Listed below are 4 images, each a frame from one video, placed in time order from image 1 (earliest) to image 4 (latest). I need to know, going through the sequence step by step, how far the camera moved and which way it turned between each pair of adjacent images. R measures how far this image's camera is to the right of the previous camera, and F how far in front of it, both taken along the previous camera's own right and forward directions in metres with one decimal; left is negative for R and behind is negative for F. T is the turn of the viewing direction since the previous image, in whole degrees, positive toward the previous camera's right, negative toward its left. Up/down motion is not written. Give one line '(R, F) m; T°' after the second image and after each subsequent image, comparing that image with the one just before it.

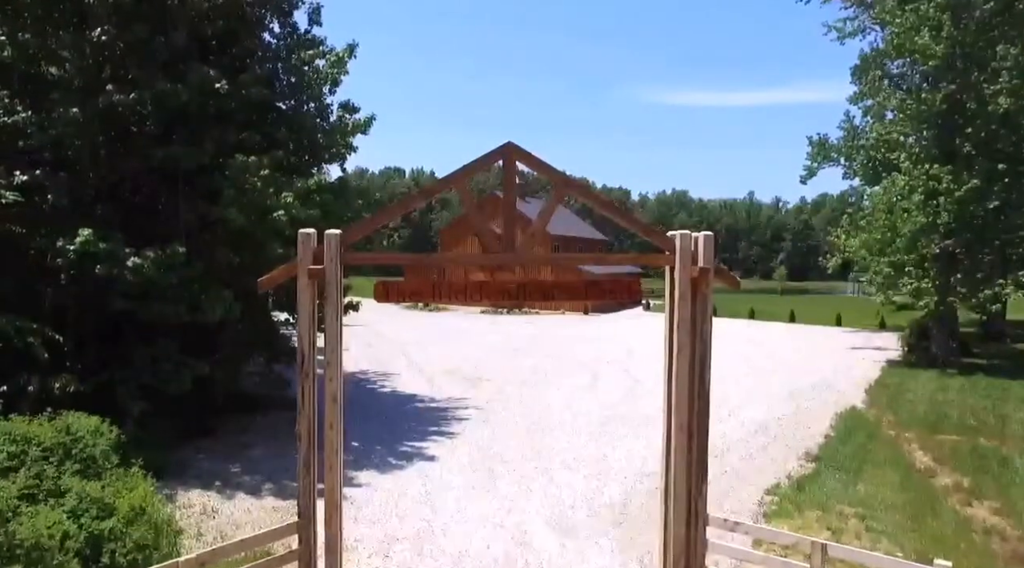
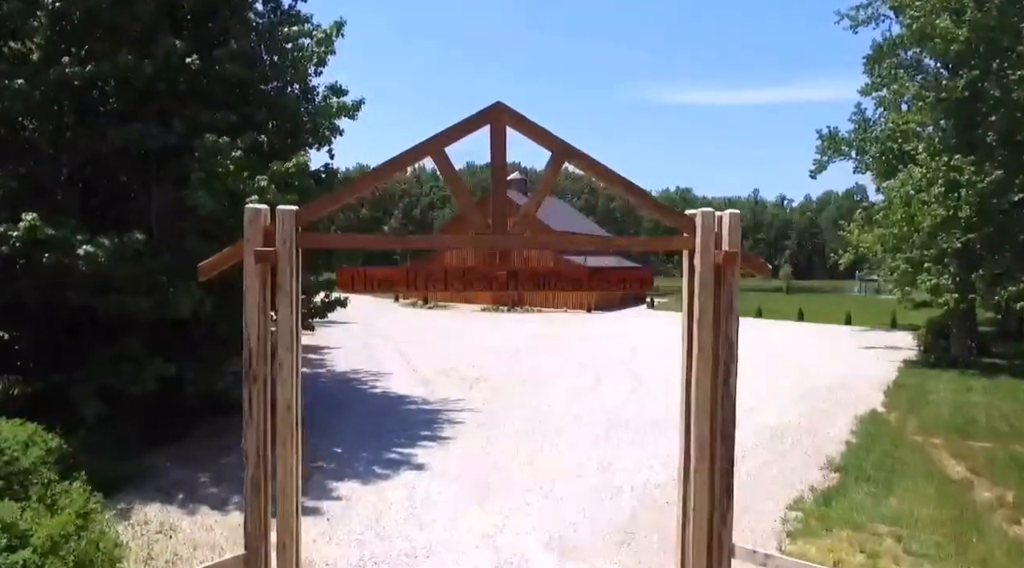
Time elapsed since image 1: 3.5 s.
(+0.1, +0.9) m; 0°
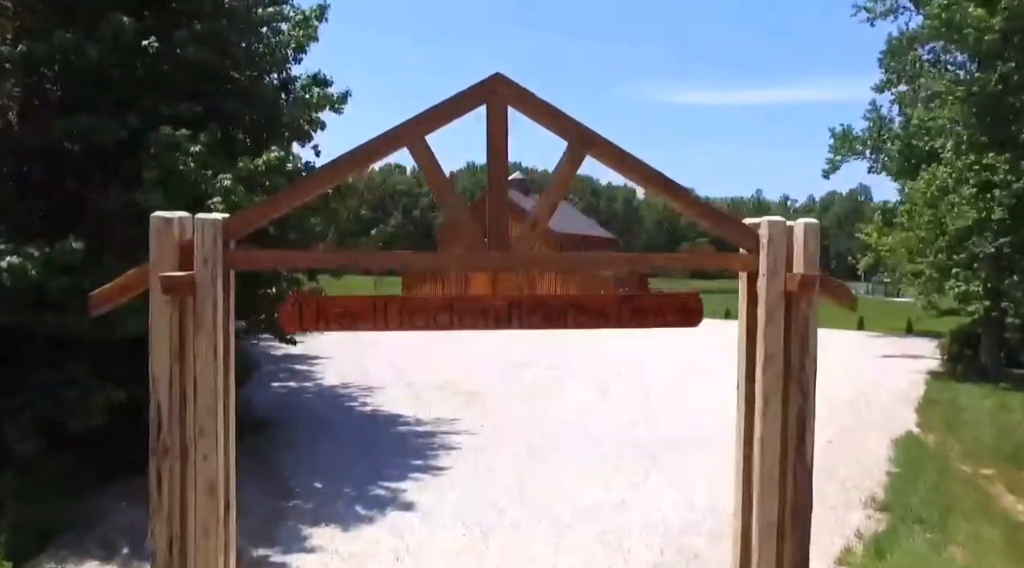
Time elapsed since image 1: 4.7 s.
(0.0, +1.3) m; 0°
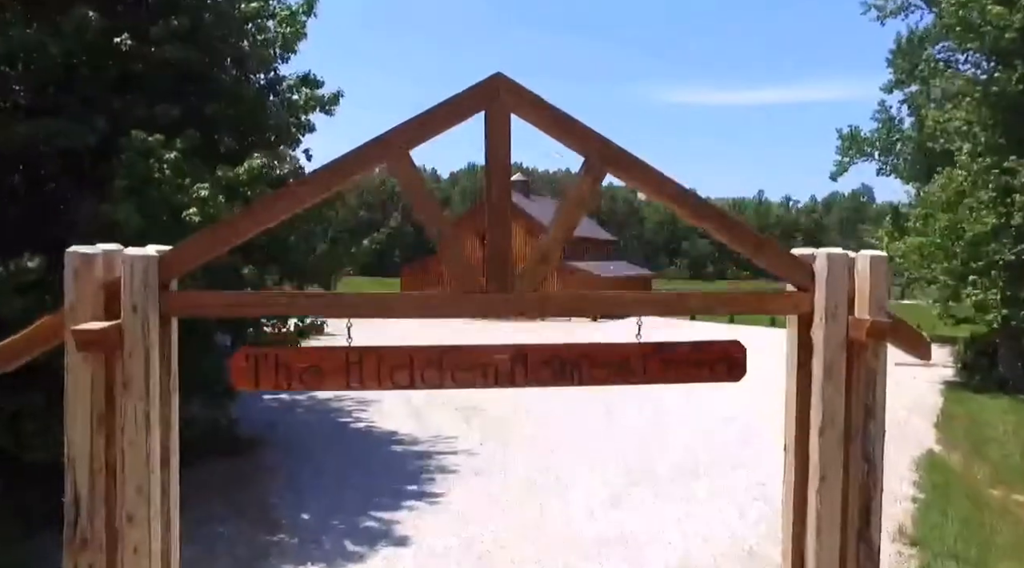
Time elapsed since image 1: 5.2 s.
(0.0, +0.7) m; 0°
